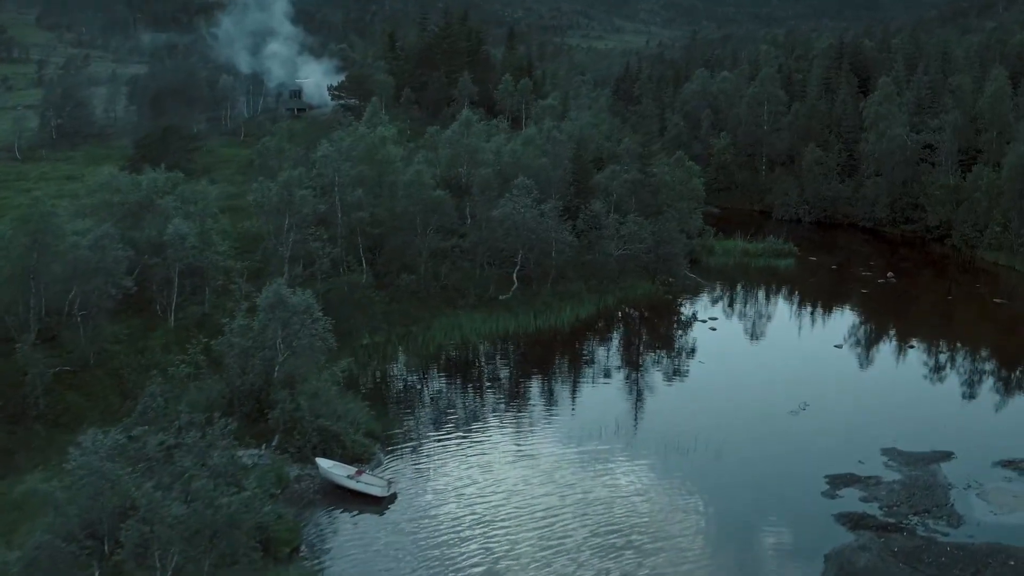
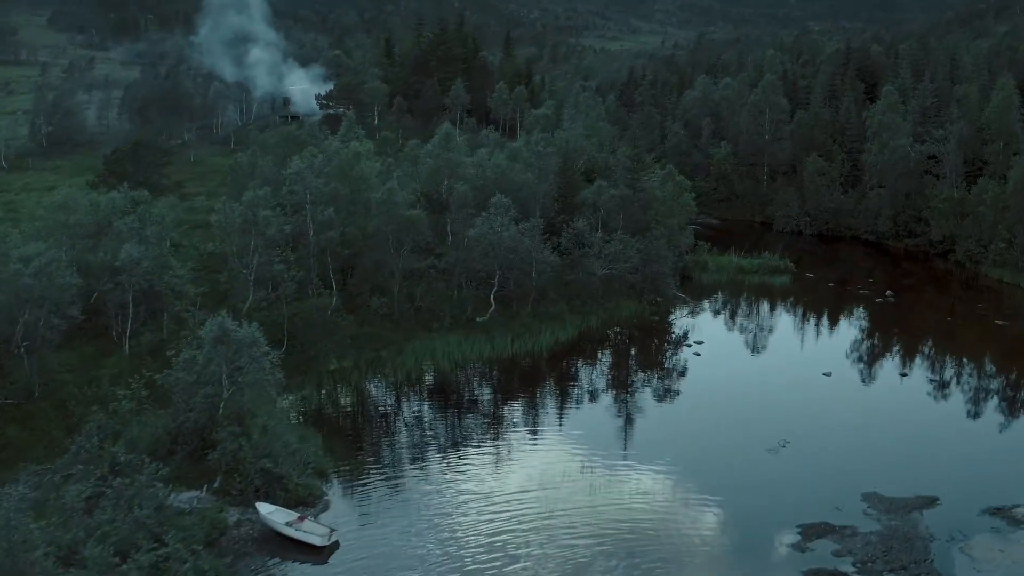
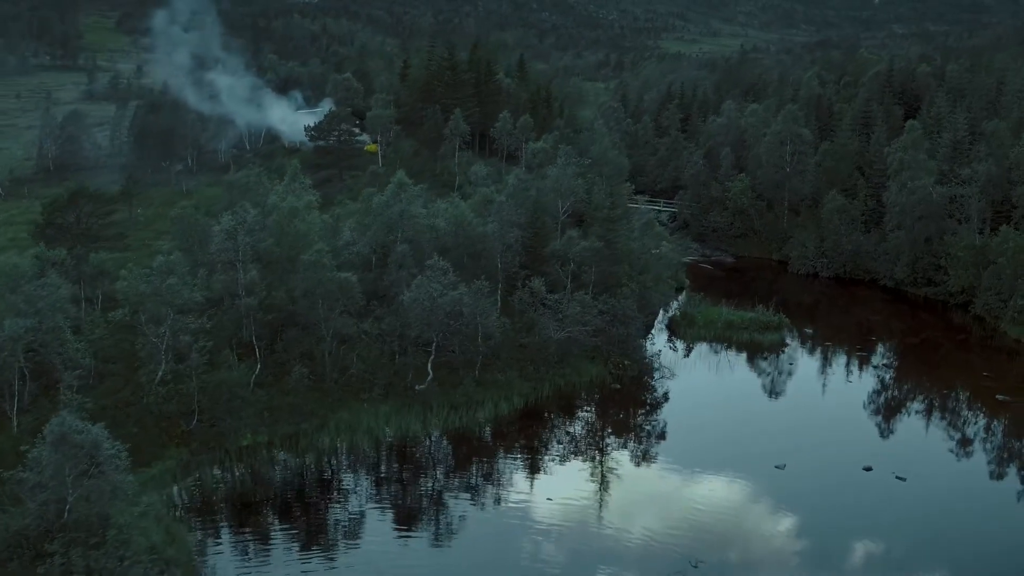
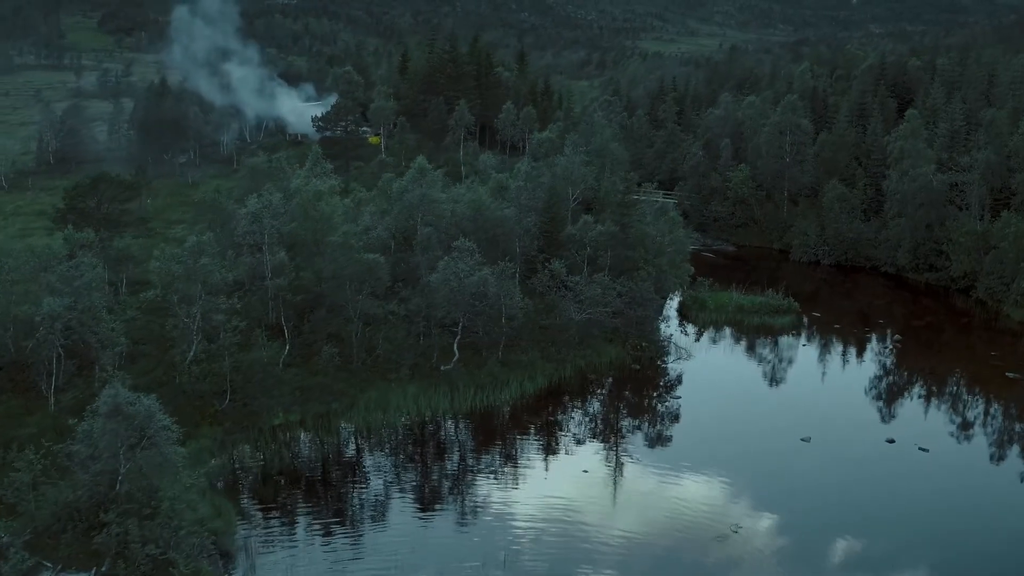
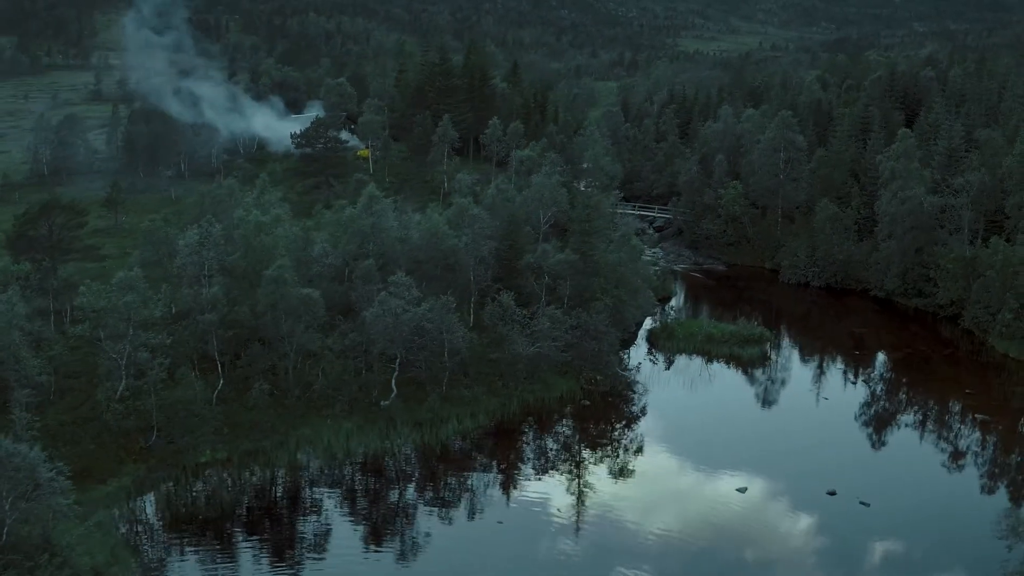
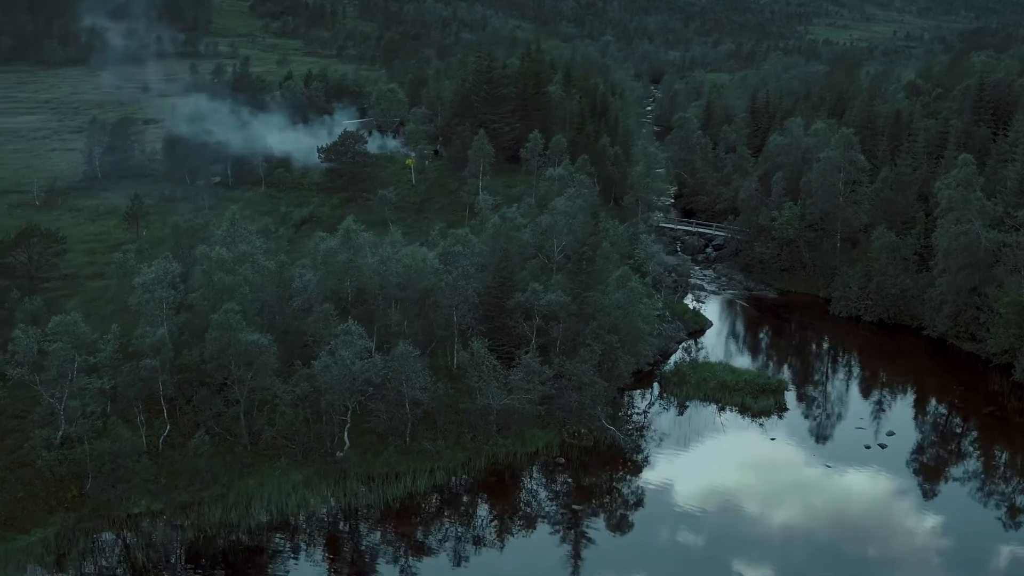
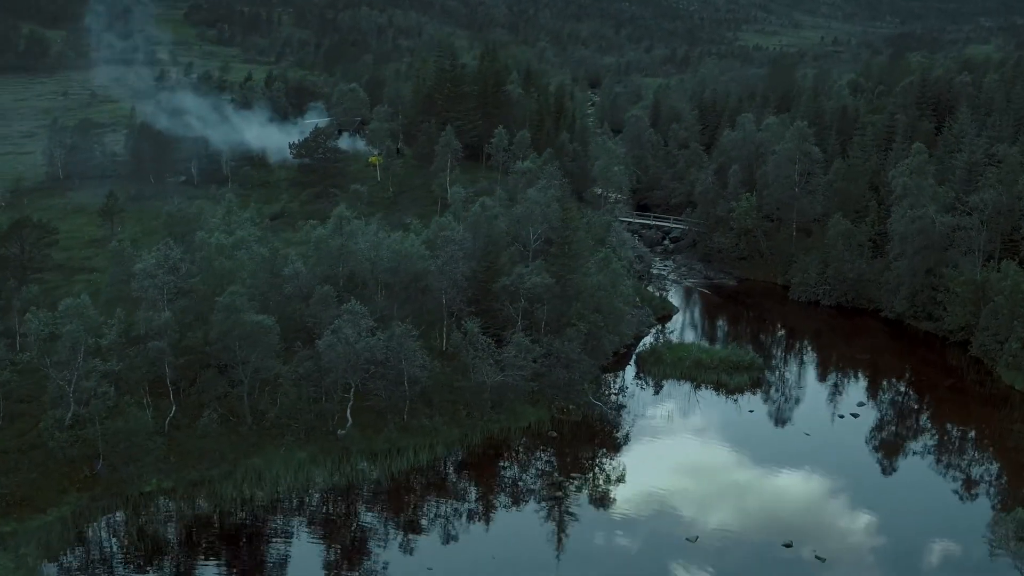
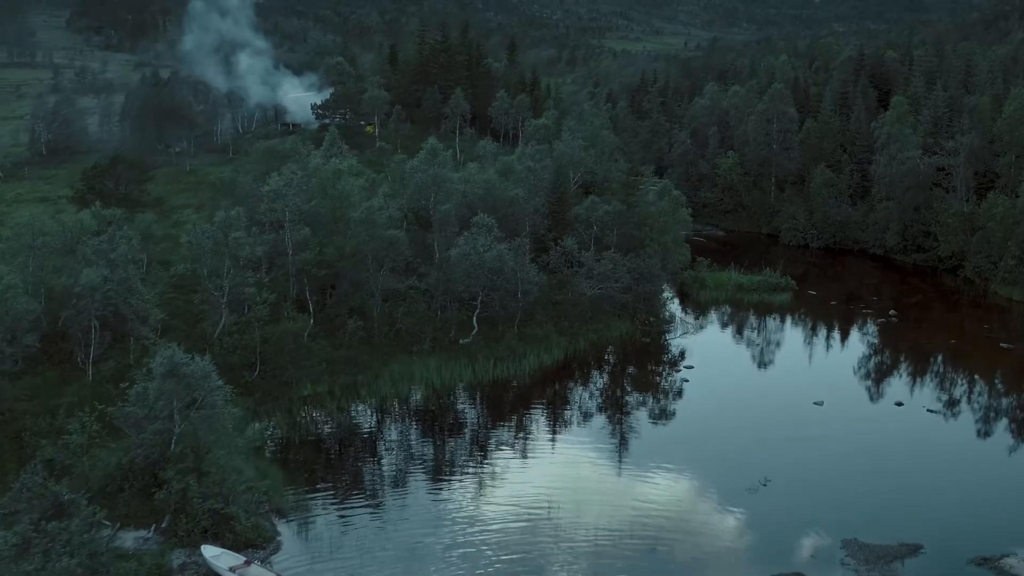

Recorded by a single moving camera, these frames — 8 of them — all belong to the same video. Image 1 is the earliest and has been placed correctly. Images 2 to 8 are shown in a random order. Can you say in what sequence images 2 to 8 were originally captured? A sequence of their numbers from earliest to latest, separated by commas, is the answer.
2, 8, 4, 3, 5, 7, 6
